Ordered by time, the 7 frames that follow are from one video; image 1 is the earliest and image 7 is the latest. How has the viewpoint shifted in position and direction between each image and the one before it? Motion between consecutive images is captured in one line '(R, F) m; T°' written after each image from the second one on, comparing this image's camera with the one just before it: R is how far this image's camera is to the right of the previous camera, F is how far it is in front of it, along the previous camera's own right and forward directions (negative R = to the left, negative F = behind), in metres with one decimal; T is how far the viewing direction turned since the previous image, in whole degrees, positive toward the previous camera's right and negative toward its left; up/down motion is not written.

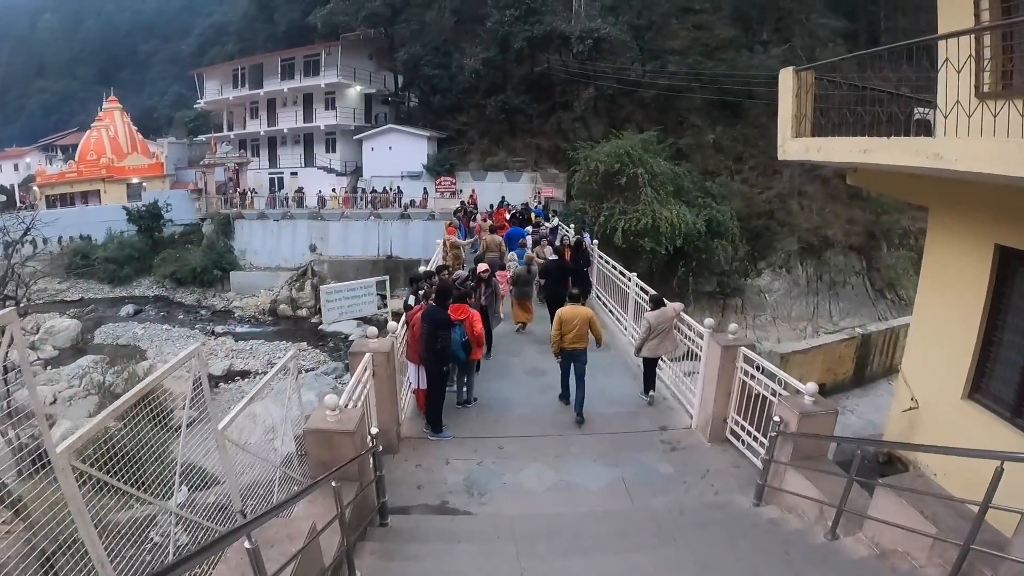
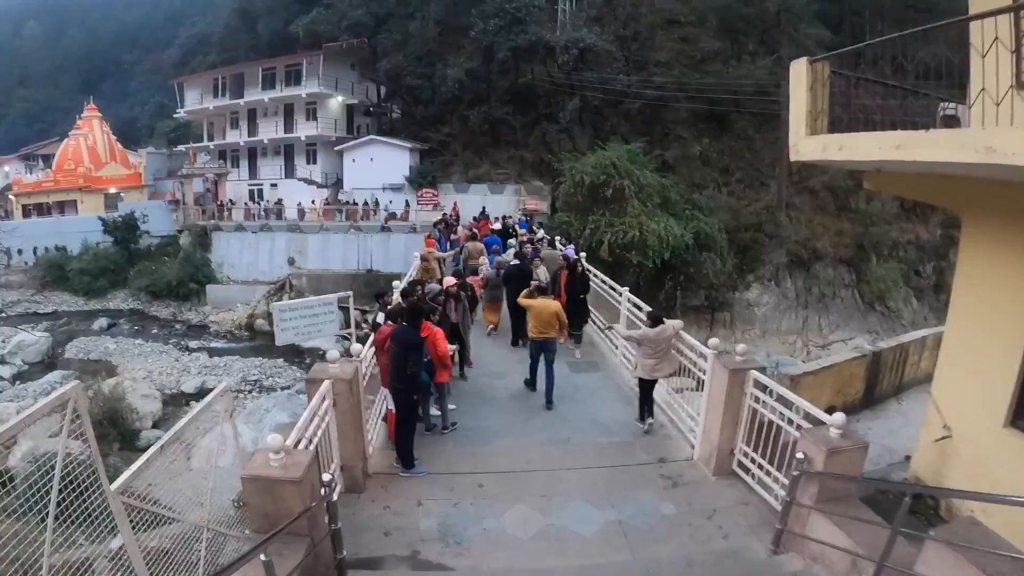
(0.0, +0.5) m; +1°
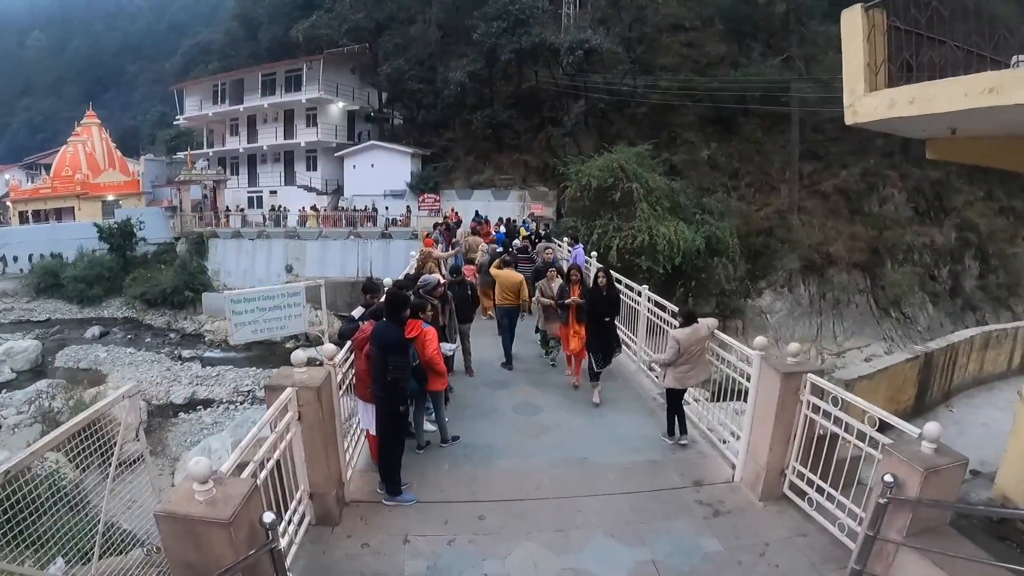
(0.0, +0.7) m; 0°
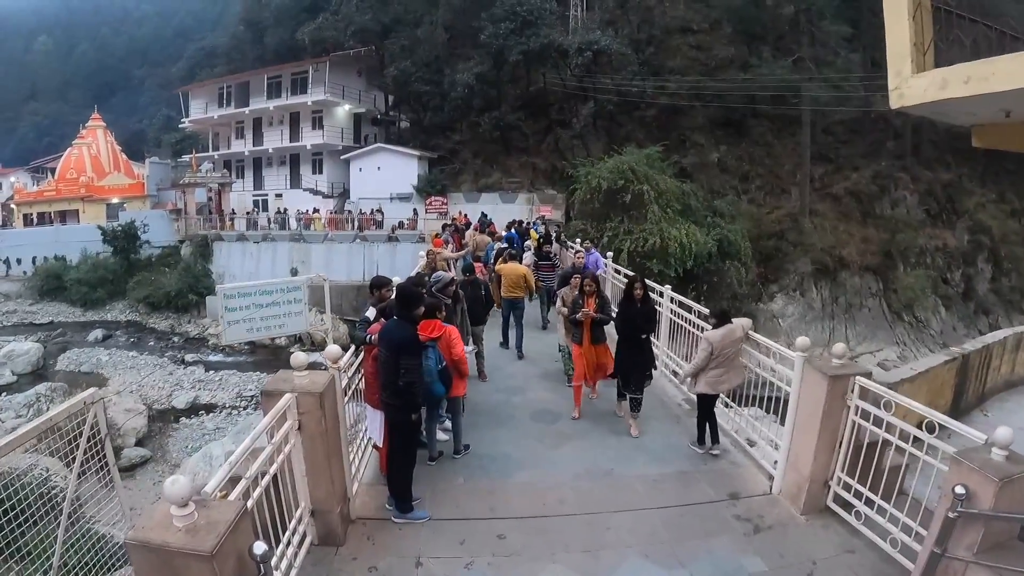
(-0.1, +0.3) m; 0°
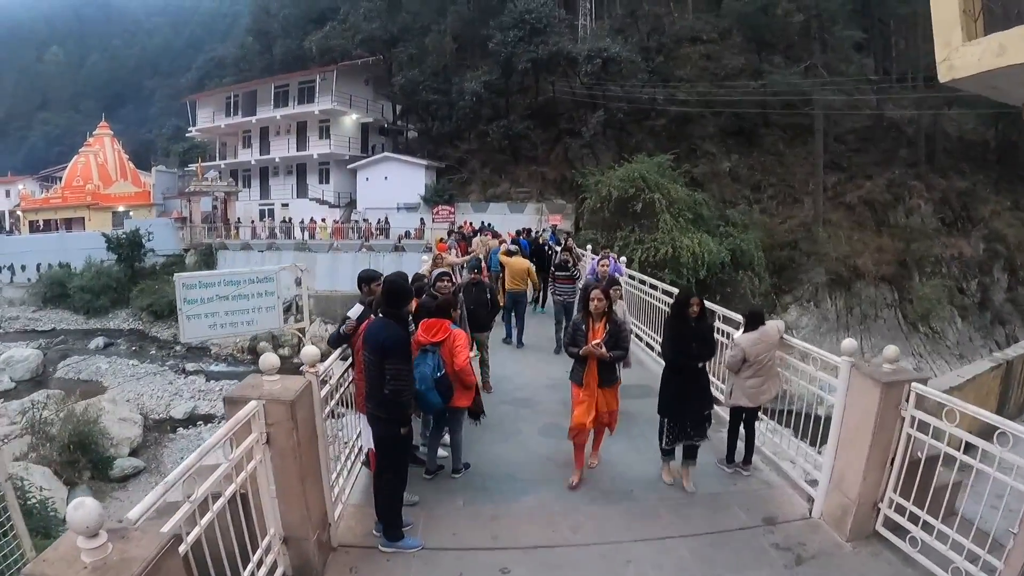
(0.0, +0.4) m; -1°
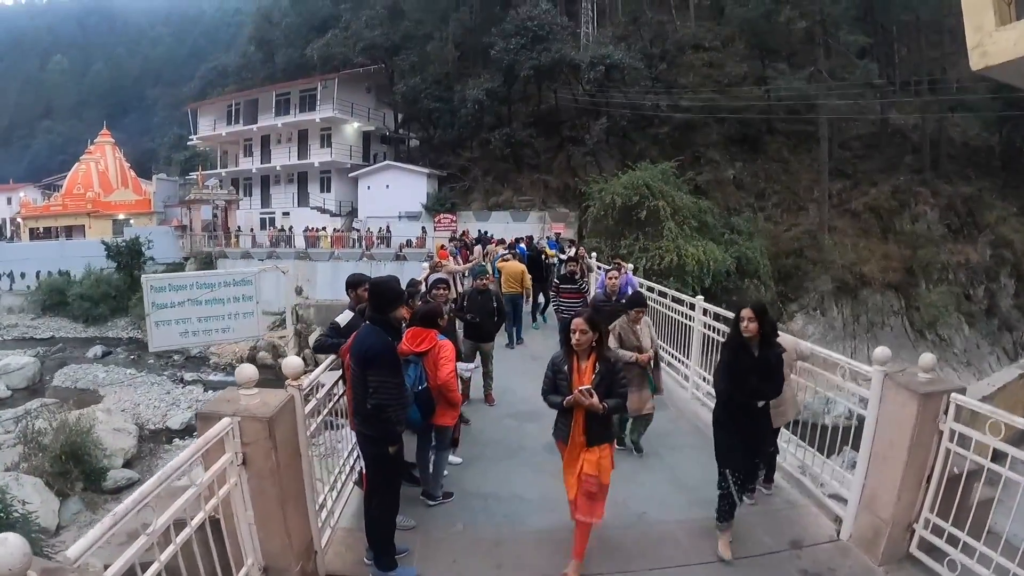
(0.0, +0.2) m; 0°
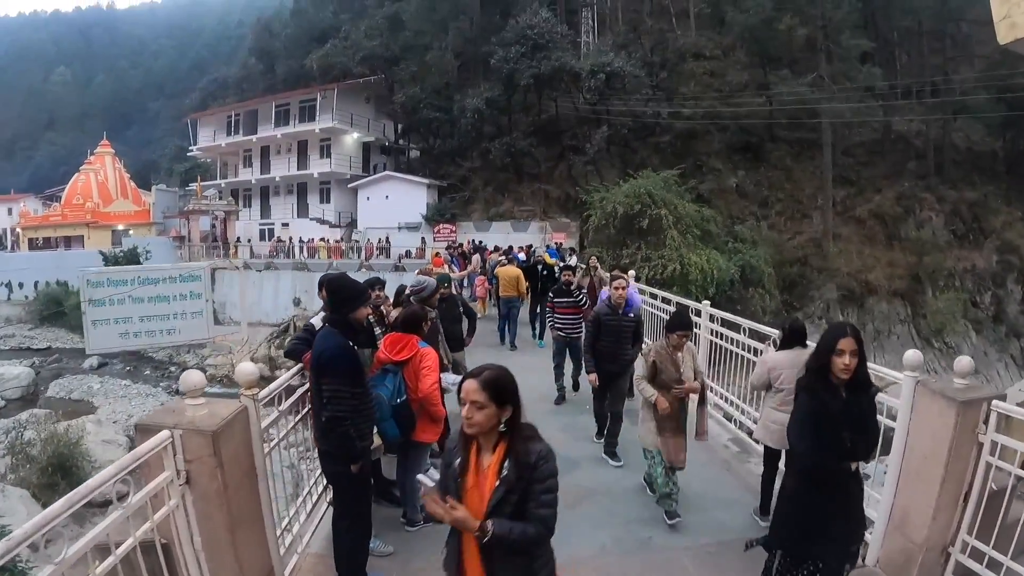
(+0.1, +0.3) m; 0°
